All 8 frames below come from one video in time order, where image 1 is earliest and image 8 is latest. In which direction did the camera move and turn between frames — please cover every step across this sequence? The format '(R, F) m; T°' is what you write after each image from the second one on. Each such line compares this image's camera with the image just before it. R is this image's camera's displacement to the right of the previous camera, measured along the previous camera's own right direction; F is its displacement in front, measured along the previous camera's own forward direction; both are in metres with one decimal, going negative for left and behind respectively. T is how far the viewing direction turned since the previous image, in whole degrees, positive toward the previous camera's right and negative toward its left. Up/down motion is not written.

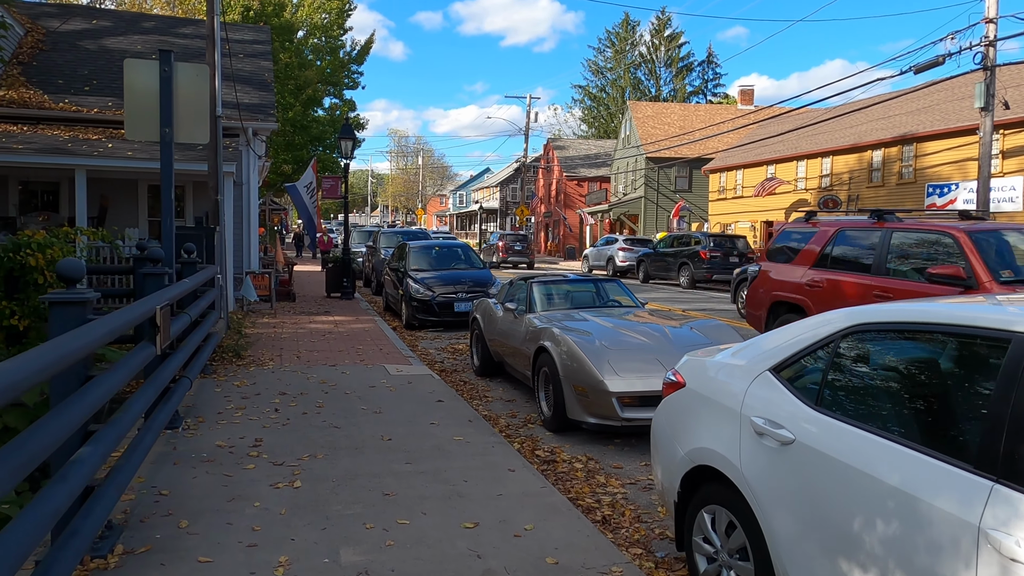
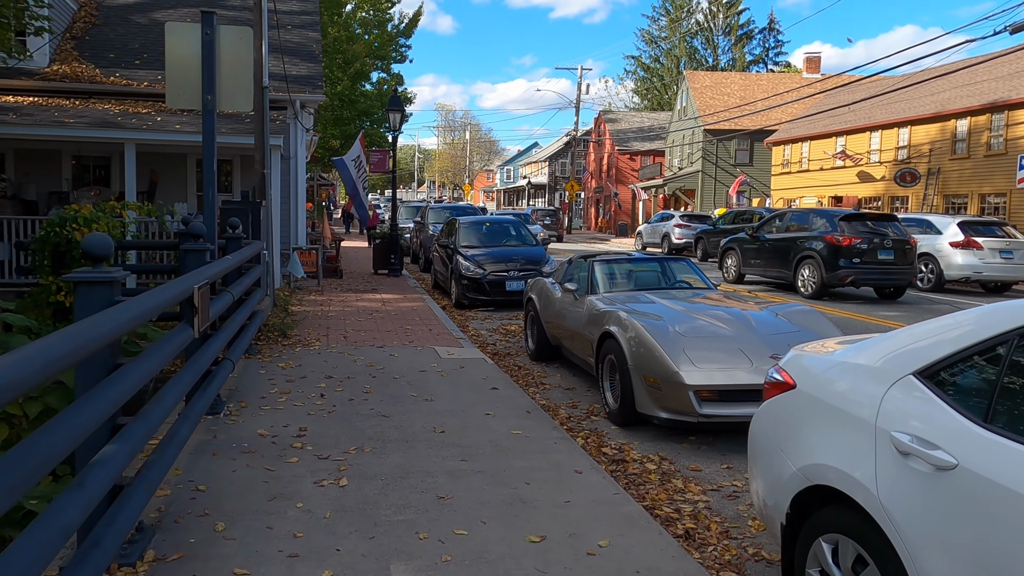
(-0.2, +0.6) m; -4°
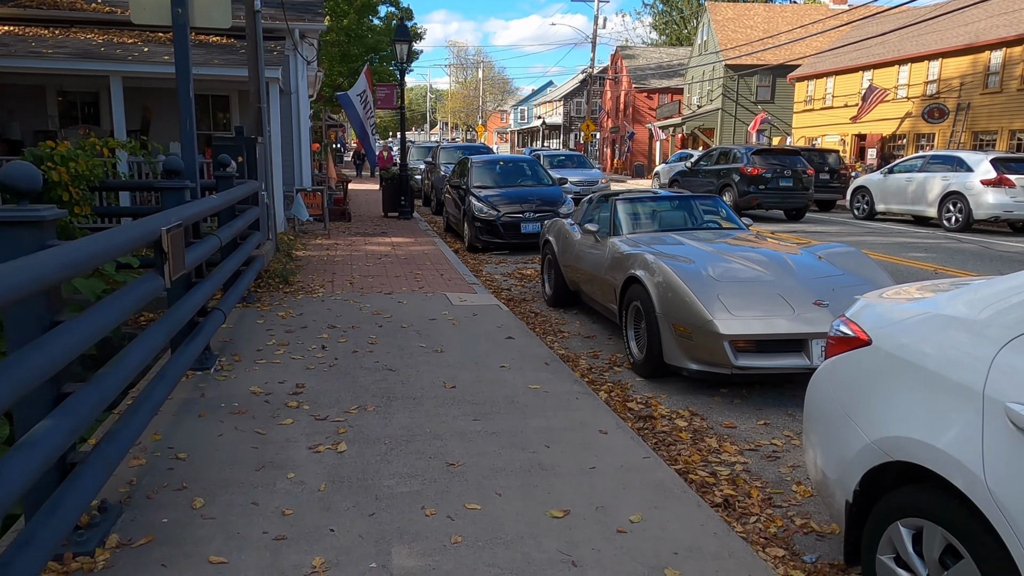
(0.0, +0.6) m; -1°
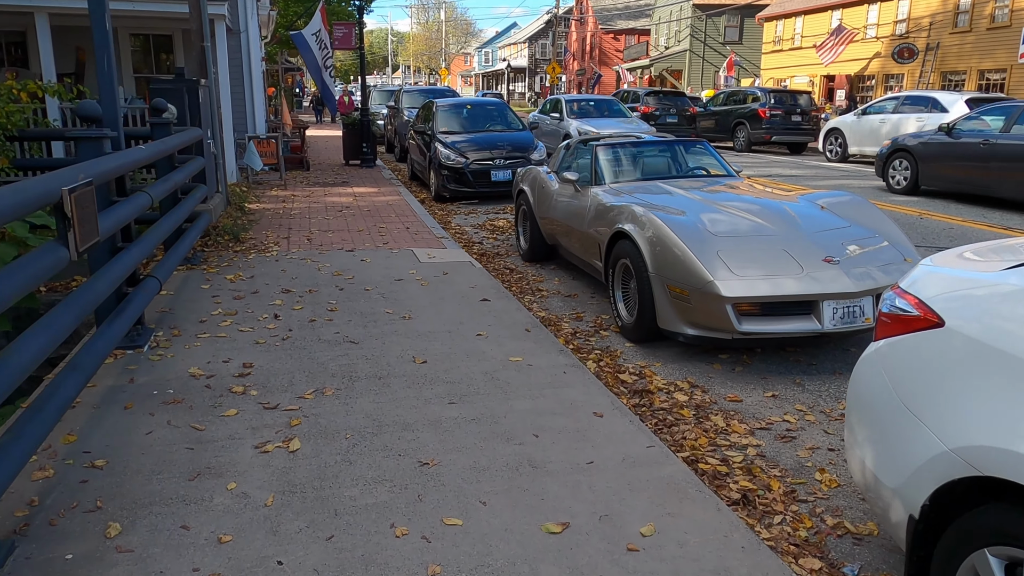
(-0.1, +0.7) m; +2°
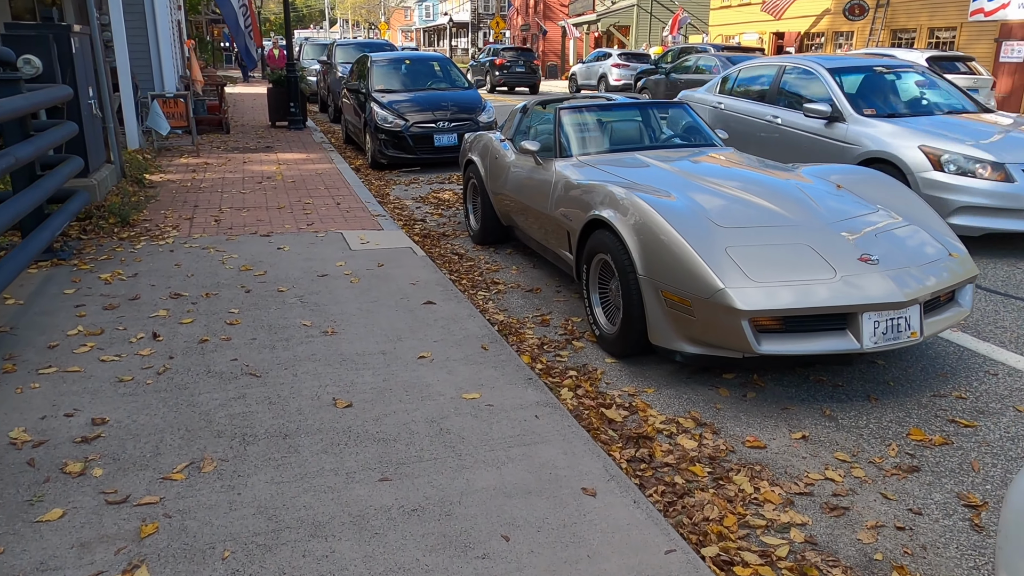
(0.0, +1.2) m; +4°
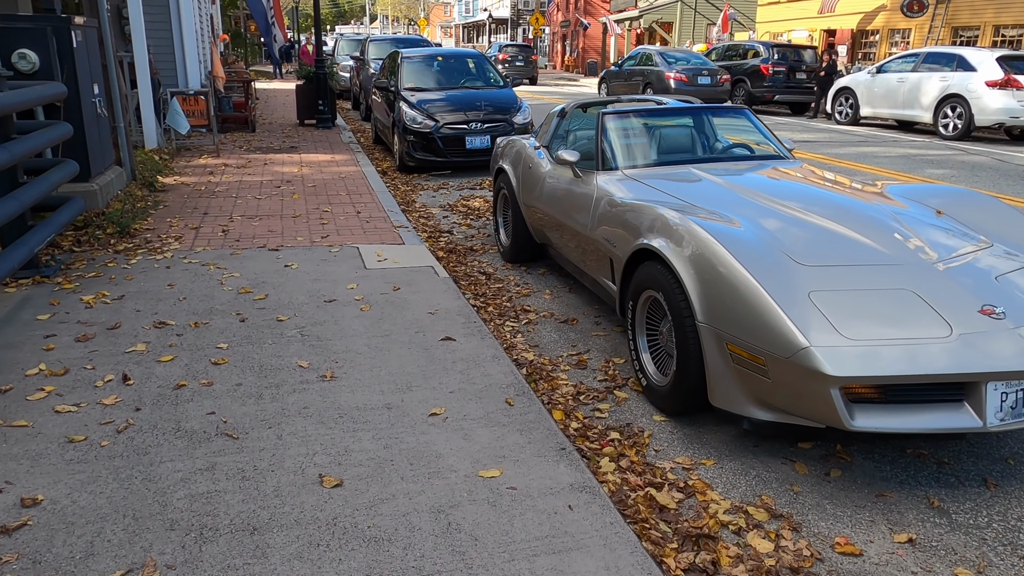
(0.0, +0.7) m; -3°
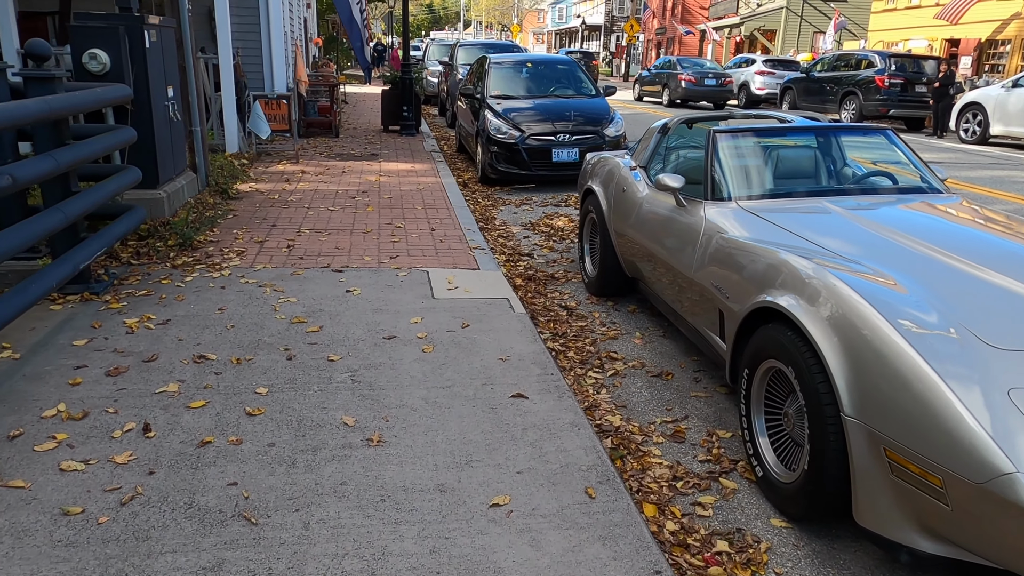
(0.0, +0.7) m; -6°
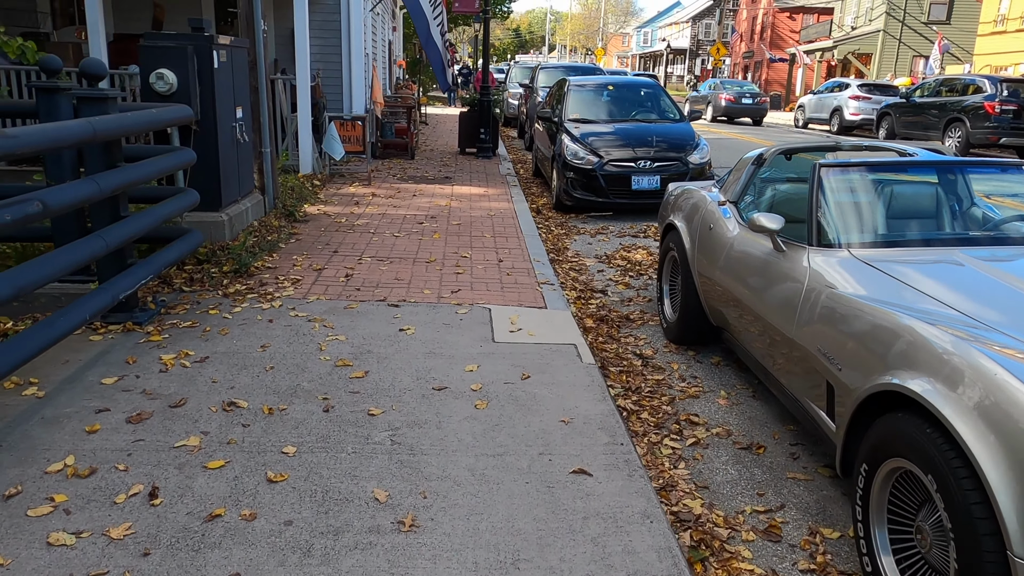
(0.0, +0.5) m; -6°
